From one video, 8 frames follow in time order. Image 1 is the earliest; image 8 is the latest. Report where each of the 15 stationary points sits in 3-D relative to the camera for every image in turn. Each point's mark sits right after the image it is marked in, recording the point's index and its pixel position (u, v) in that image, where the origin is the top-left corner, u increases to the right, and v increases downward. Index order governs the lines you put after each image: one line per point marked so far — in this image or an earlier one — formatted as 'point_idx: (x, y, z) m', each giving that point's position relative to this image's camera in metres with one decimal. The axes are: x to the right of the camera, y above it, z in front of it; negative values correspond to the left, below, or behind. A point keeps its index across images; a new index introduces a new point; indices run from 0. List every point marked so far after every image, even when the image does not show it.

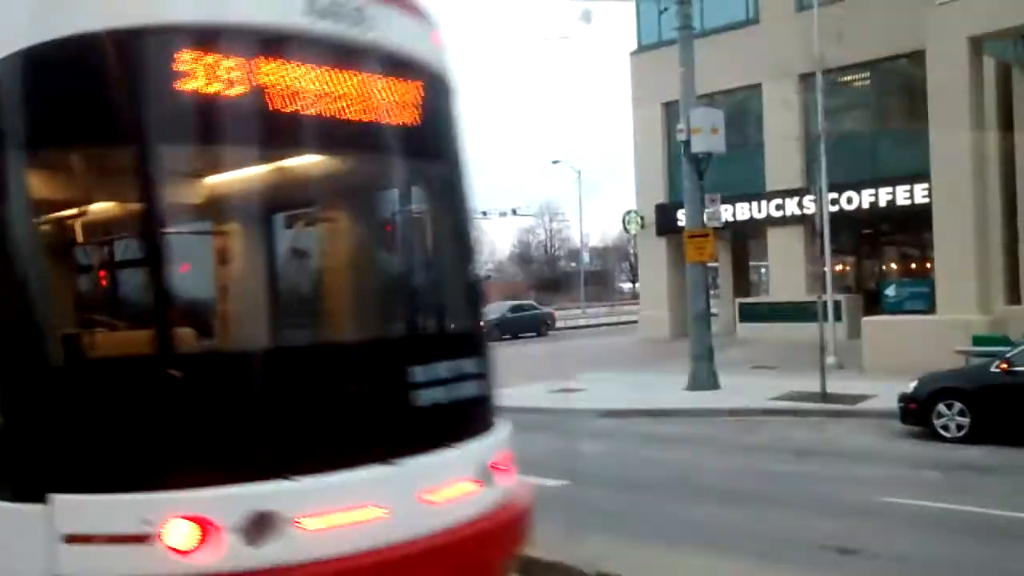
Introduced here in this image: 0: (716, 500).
0: (+1.8, -1.9, +9.6) m
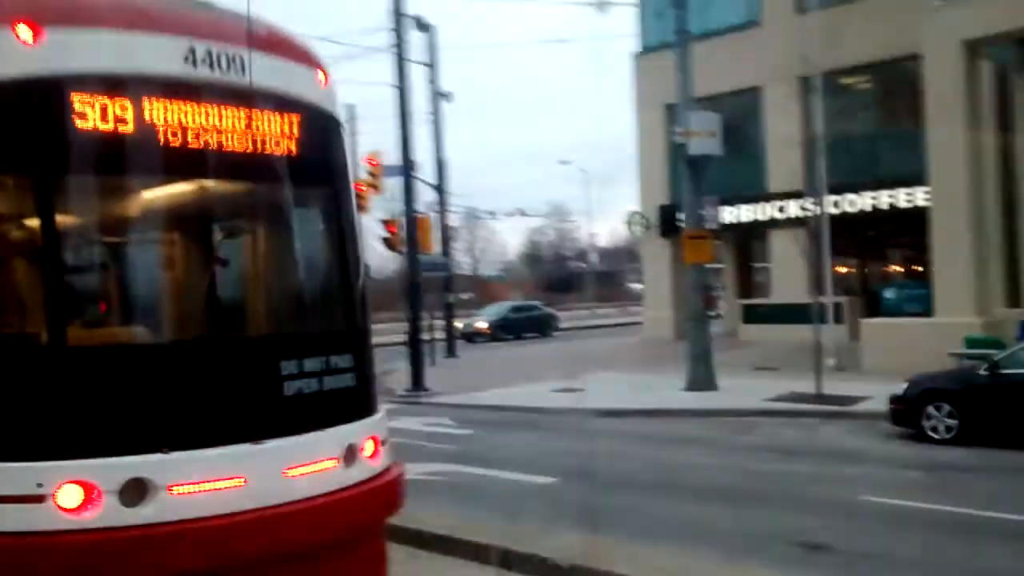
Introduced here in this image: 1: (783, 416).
0: (+1.7, -1.9, +9.8) m
1: (+4.1, -1.9, +16.5) m
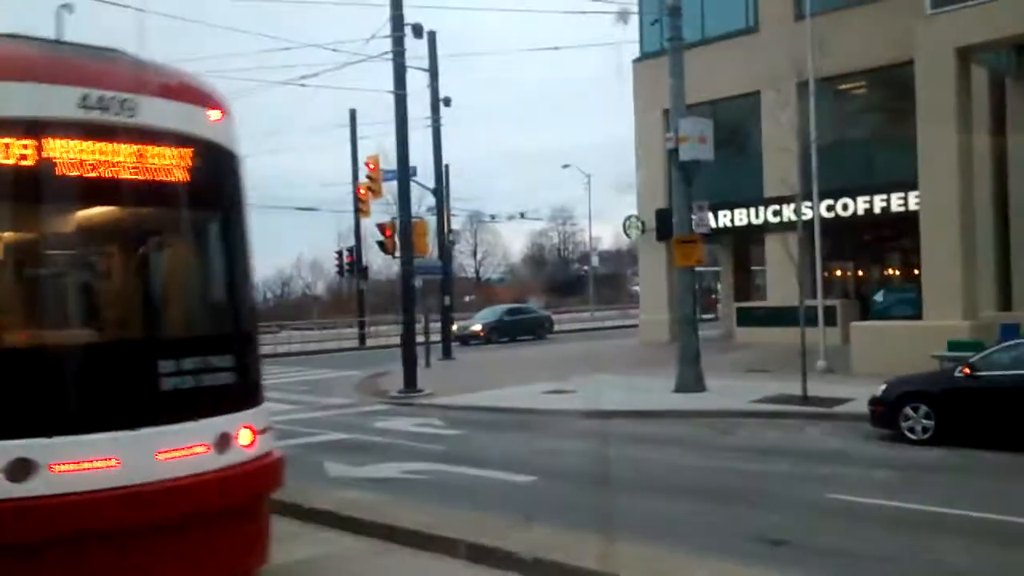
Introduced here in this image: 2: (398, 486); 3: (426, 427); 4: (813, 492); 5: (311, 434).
0: (+1.5, -1.9, +10.0) m
1: (+4.0, -2.0, +16.7) m
2: (-1.2, -2.0, +10.8) m
3: (-1.3, -2.1, +16.6) m
4: (+2.9, -2.0, +10.5) m
5: (-2.9, -2.1, +15.8) m
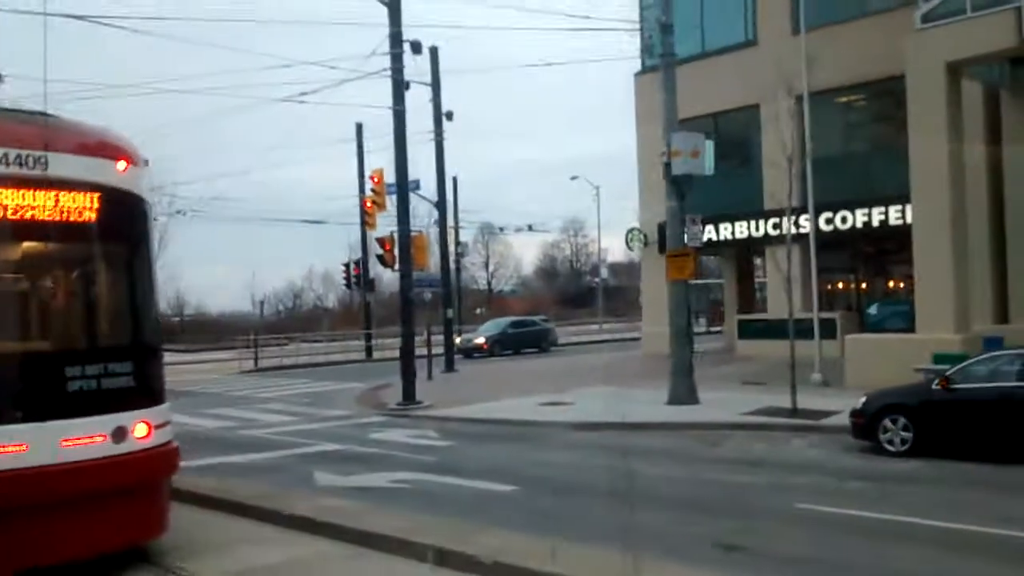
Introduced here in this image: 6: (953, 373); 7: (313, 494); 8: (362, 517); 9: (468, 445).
0: (+1.3, -2.1, +10.3) m
1: (+3.8, -2.2, +16.9) m
2: (-1.4, -2.1, +11.1) m
3: (-1.5, -2.4, +17.0) m
4: (+2.7, -2.1, +10.7) m
5: (-3.1, -2.3, +16.1) m
6: (+5.5, -1.1, +13.4) m
7: (-2.0, -2.1, +10.9) m
8: (-1.2, -1.9, +9.0) m
9: (-0.7, -2.3, +16.0) m
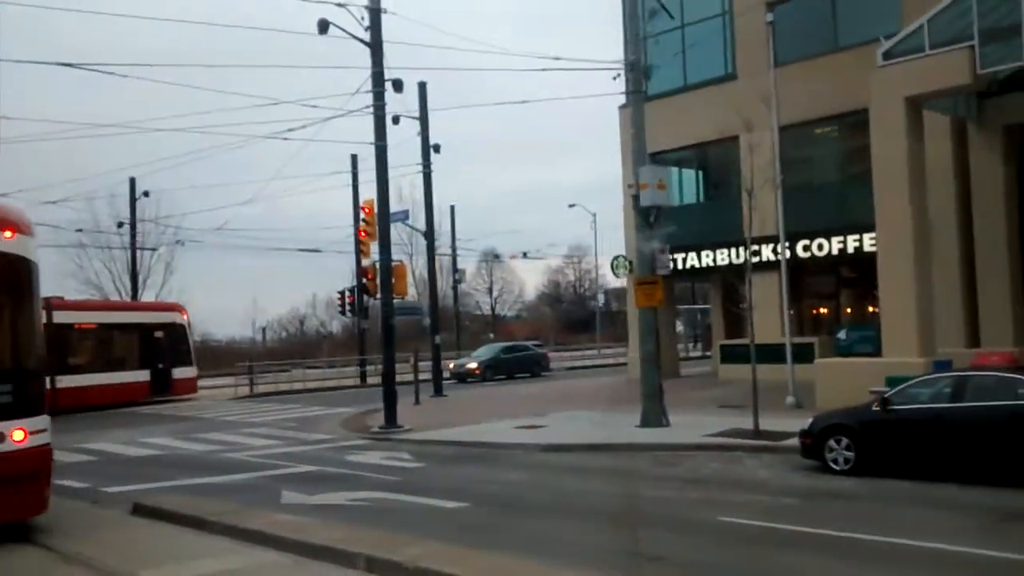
0: (+0.7, -2.4, +11.0) m
1: (+3.3, -2.6, +17.6) m
2: (-1.9, -2.4, +11.8) m
3: (-2.0, -2.8, +17.6) m
4: (+2.1, -2.4, +11.4) m
5: (-3.6, -2.8, +16.8) m
6: (+5.0, -1.4, +14.1) m
7: (-2.6, -2.4, +11.6) m
8: (-1.8, -2.2, +9.7) m
9: (-1.2, -2.8, +16.7) m
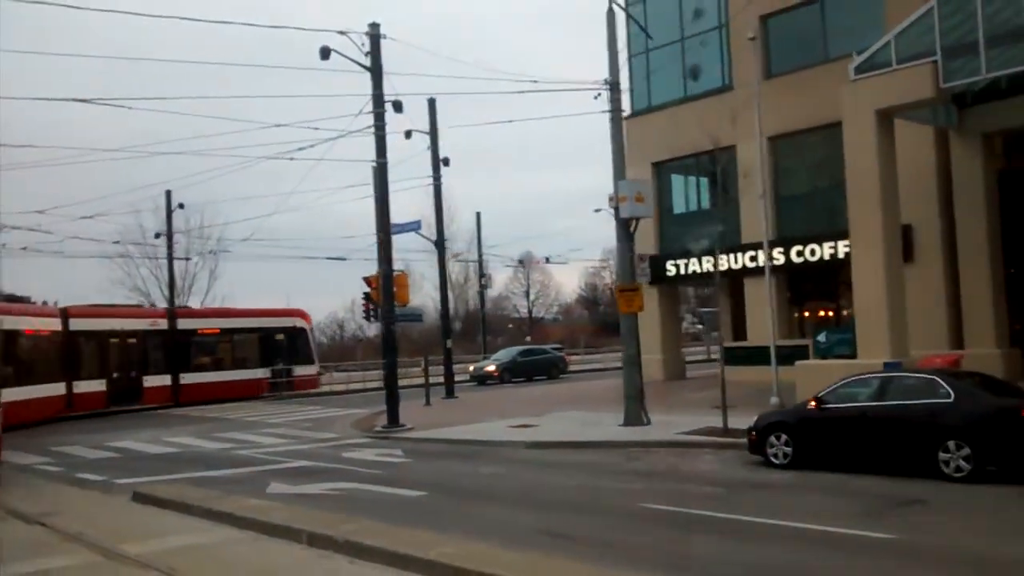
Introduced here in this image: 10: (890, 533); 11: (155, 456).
0: (+0.1, -2.5, +12.4) m
1: (+3.0, -2.8, +18.9) m
2: (-2.5, -2.6, +13.3) m
3: (-2.3, -3.0, +19.2) m
4: (+1.5, -2.5, +12.8) m
5: (-3.9, -3.0, +18.5) m
6: (+4.5, -1.5, +15.3) m
7: (-3.2, -2.6, +13.2) m
8: (-2.5, -2.3, +11.2) m
9: (-1.5, -2.9, +18.2) m
10: (+3.8, -2.5, +10.9) m
11: (-6.6, -3.1, +19.9) m
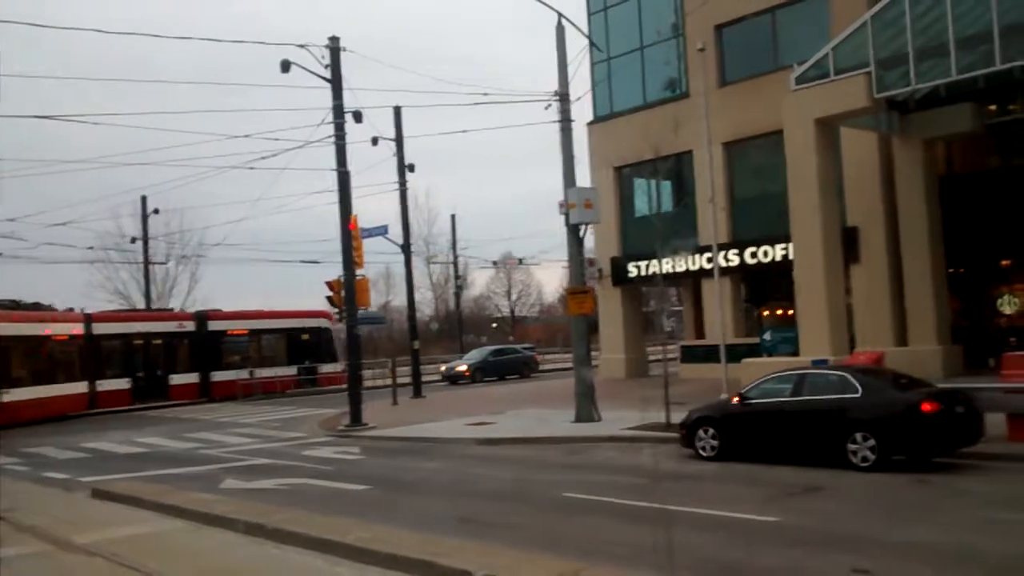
0: (-0.8, -2.6, +13.4) m
1: (+2.1, -2.8, +19.9) m
2: (-3.4, -2.7, +14.3) m
3: (-3.2, -3.1, +20.1) m
4: (+0.6, -2.6, +13.7) m
5: (-4.8, -3.1, +19.3) m
6: (+3.6, -1.6, +16.3) m
7: (-4.0, -2.7, +14.0) m
8: (-3.3, -2.5, +12.1) m
9: (-2.4, -3.0, +19.1) m
10: (+3.0, -2.5, +11.9) m
11: (-7.5, -3.2, +20.7) m
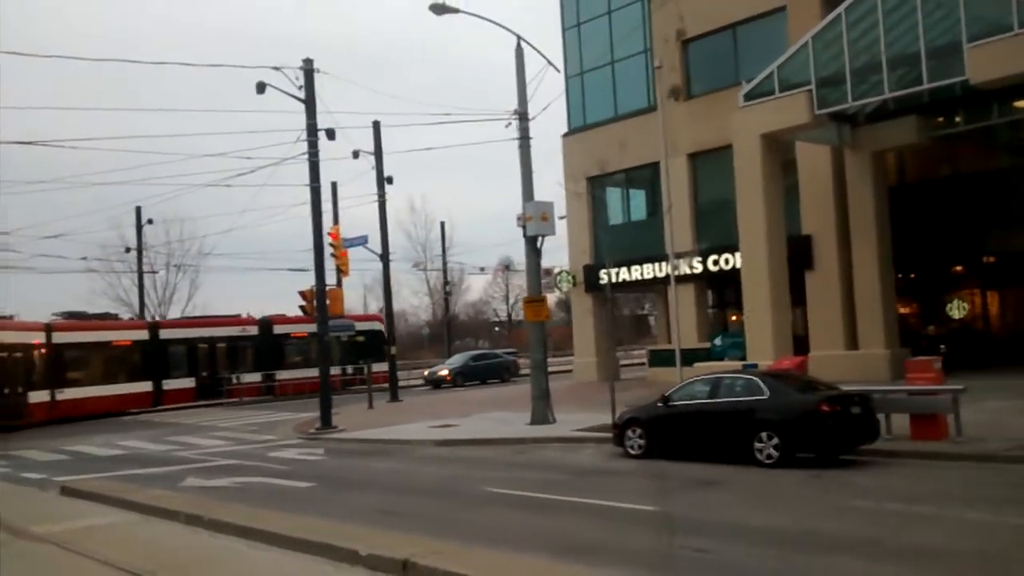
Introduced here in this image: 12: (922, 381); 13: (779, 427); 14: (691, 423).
0: (-1.7, -2.8, +14.7) m
1: (+1.2, -3.0, +21.1) m
2: (-4.4, -2.9, +15.6) m
3: (-4.1, -3.3, +21.4) m
4: (-0.3, -2.8, +15.0) m
5: (-5.7, -3.3, +20.7) m
6: (+2.6, -1.7, +17.6) m
7: (-5.0, -2.9, +15.4) m
8: (-4.3, -2.6, +13.4) m
9: (-3.4, -3.2, +20.4) m
10: (+2.0, -2.7, +13.1) m
11: (-8.4, -3.5, +22.1) m
12: (+6.6, -1.5, +17.3) m
13: (+3.9, -2.0, +15.7) m
14: (+2.8, -2.1, +17.0) m
